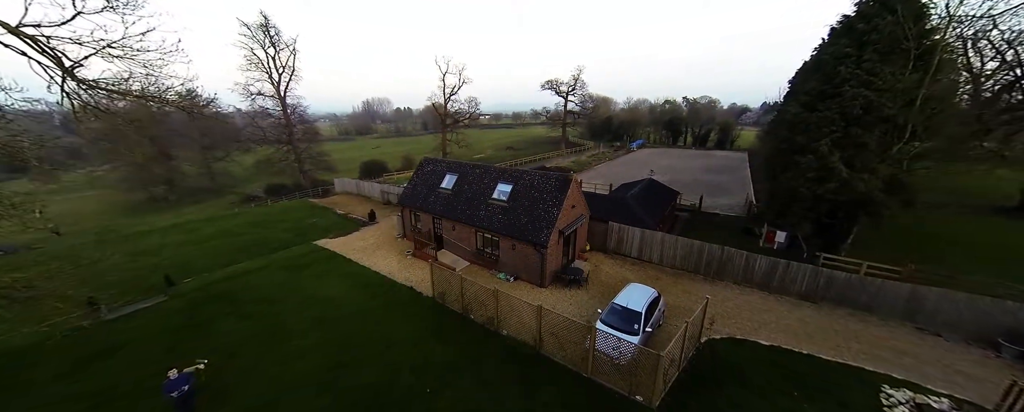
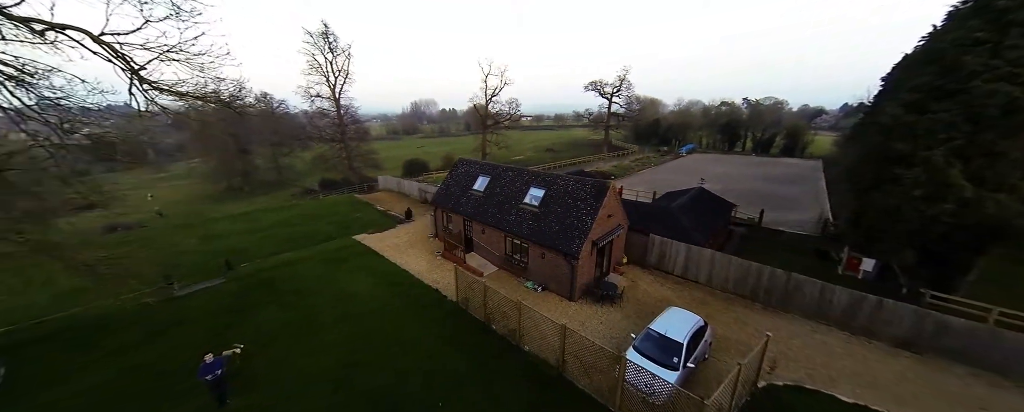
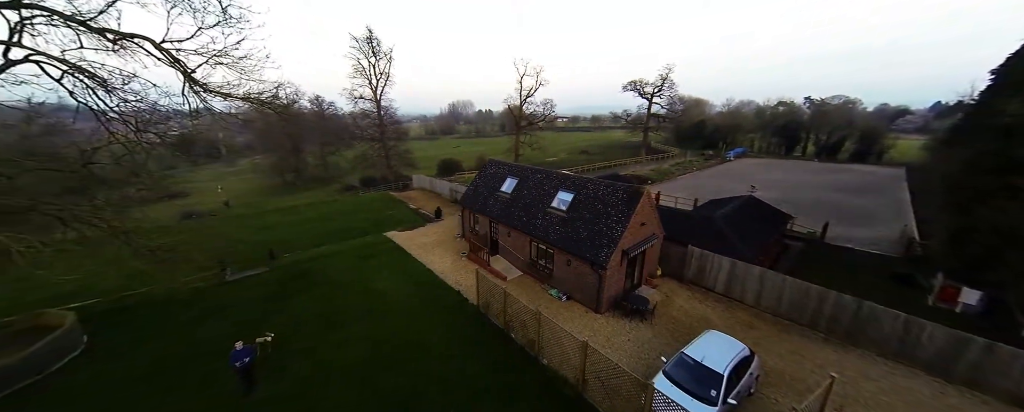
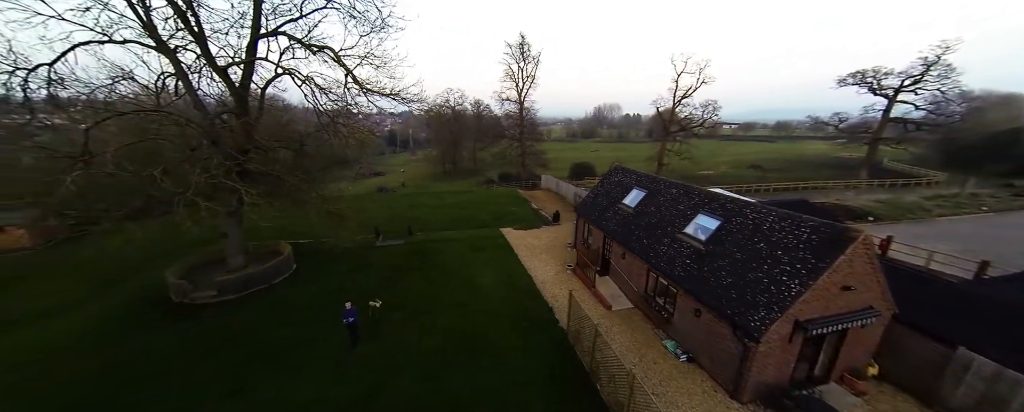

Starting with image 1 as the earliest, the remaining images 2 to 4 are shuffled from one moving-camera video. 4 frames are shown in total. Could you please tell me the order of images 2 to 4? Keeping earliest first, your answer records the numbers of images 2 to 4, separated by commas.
2, 3, 4
